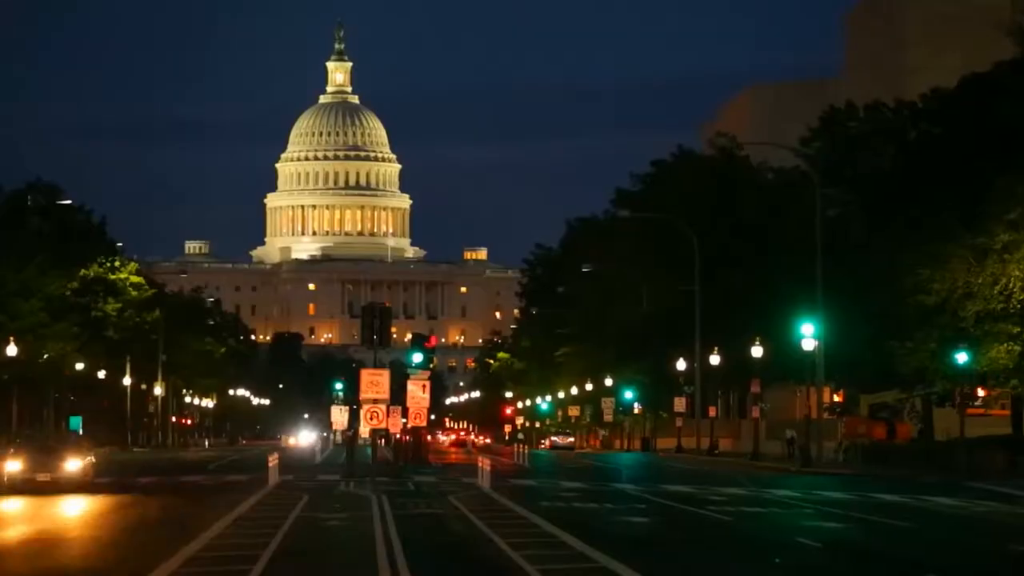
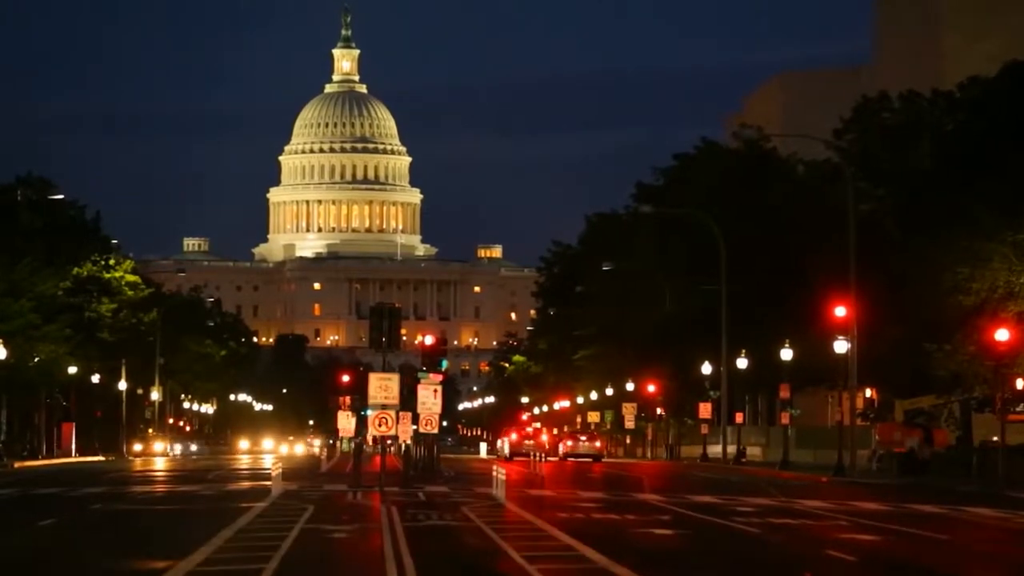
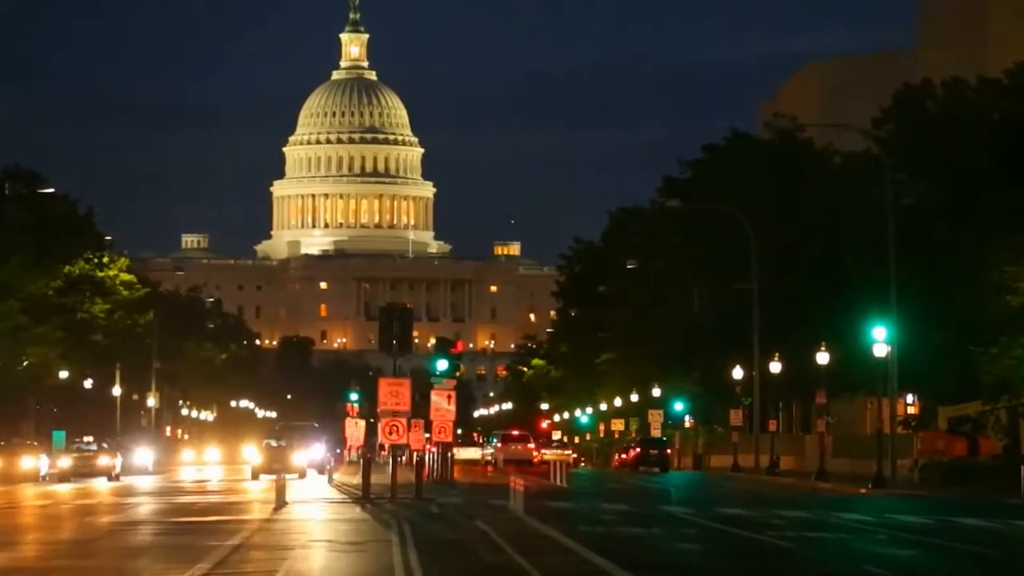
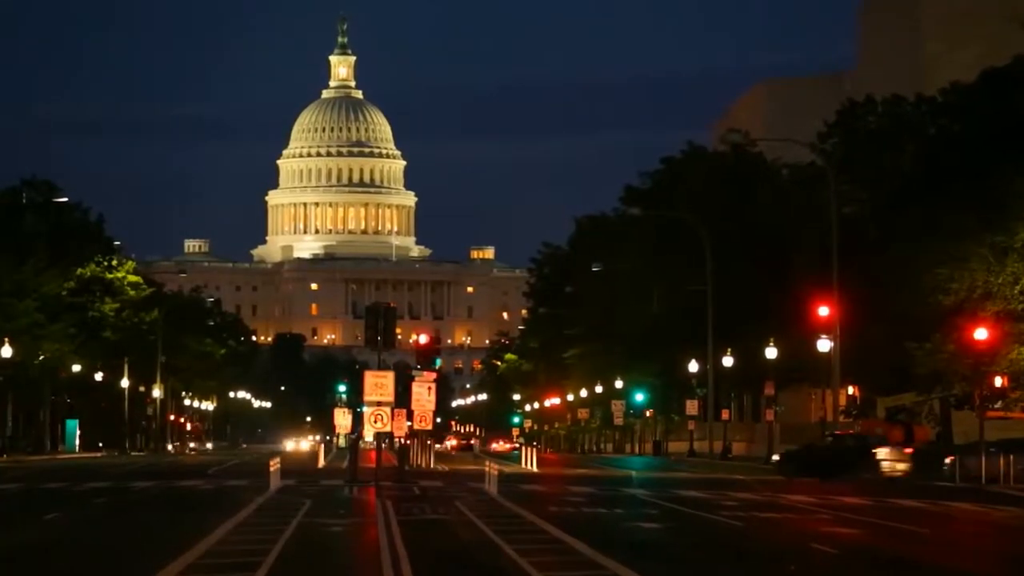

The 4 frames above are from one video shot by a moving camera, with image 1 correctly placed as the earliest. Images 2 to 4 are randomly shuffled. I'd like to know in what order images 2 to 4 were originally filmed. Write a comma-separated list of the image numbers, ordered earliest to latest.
4, 2, 3
